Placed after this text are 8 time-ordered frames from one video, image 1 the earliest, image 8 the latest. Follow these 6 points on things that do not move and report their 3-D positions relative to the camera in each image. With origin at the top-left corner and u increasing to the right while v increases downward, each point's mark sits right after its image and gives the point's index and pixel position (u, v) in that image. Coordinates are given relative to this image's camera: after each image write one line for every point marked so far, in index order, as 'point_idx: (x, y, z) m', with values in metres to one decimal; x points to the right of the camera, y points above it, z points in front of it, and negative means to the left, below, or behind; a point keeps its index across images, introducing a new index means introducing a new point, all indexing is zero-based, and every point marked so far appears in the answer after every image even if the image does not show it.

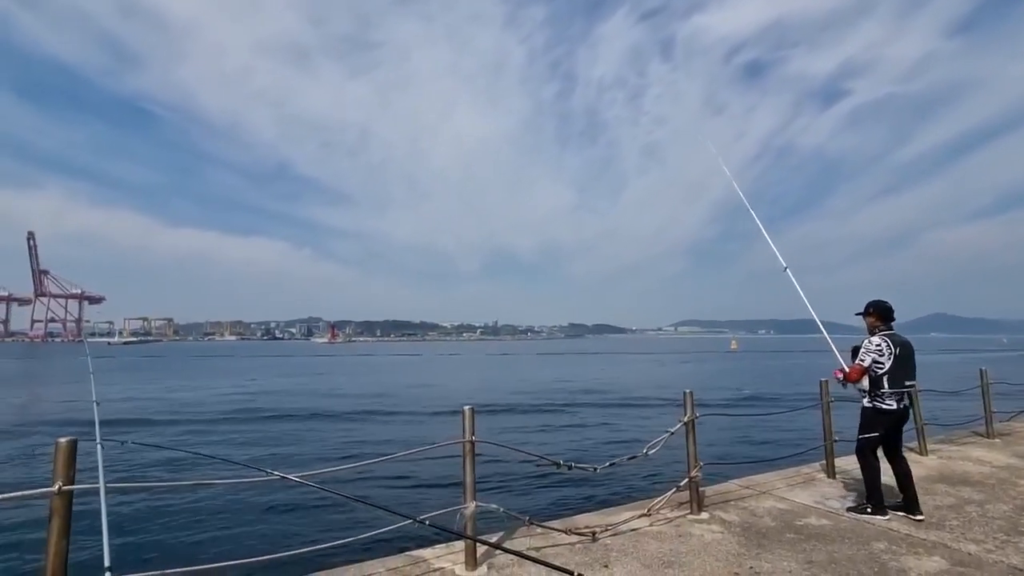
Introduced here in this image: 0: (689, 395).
0: (+1.7, -1.0, +4.8) m
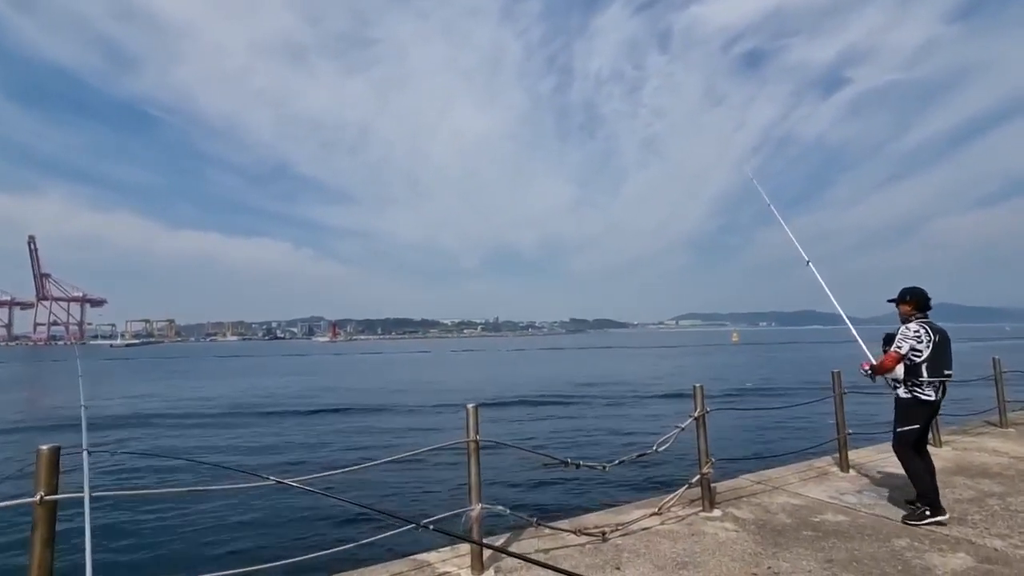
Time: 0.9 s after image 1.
0: (+1.7, -0.9, +4.6) m
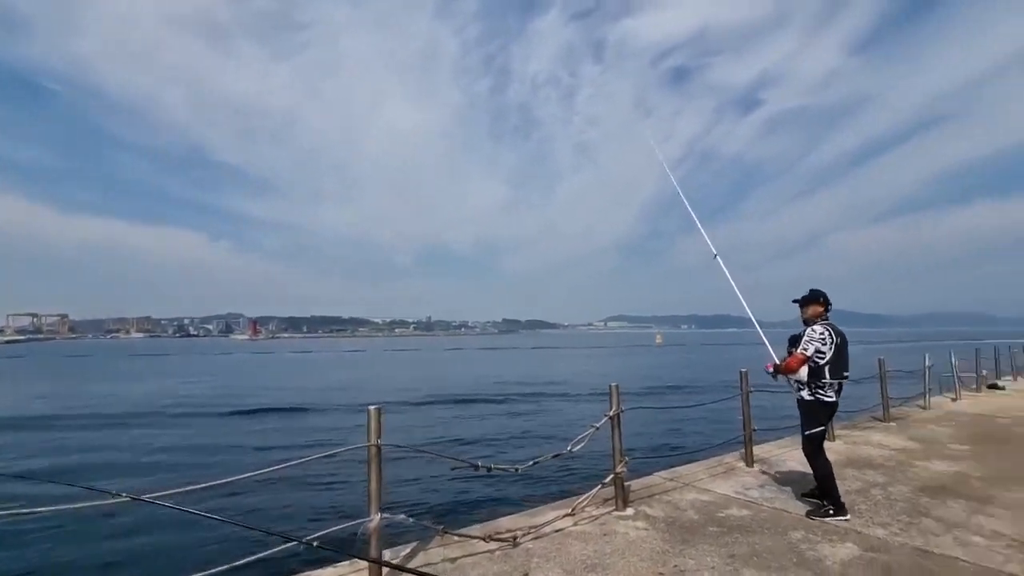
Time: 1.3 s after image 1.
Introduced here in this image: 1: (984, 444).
0: (+0.9, -0.9, +4.6) m
1: (+6.8, -2.3, +7.2) m
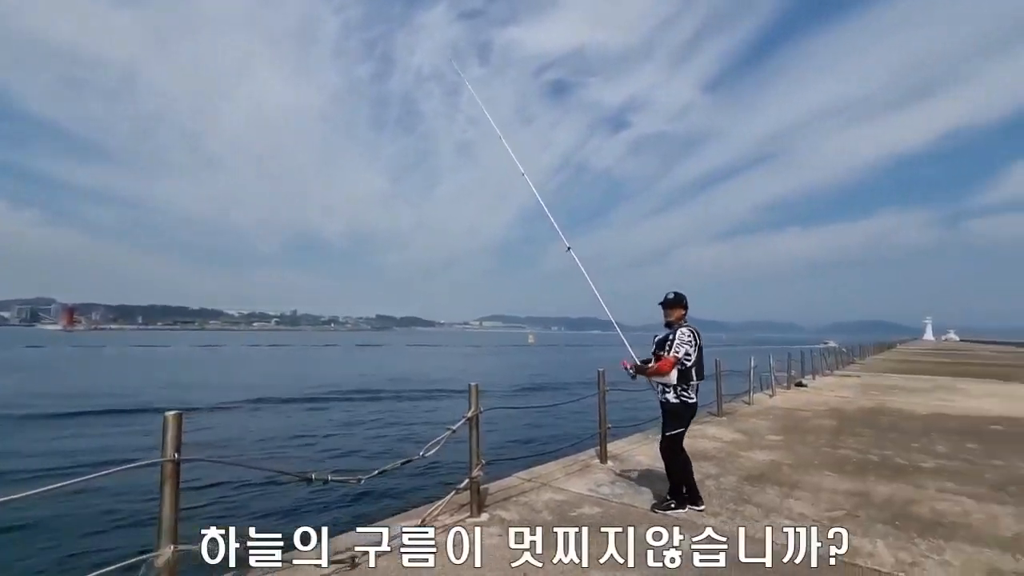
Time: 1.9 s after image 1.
0: (-0.3, -0.9, +4.4) m
1: (+4.7, -2.4, +8.3) m
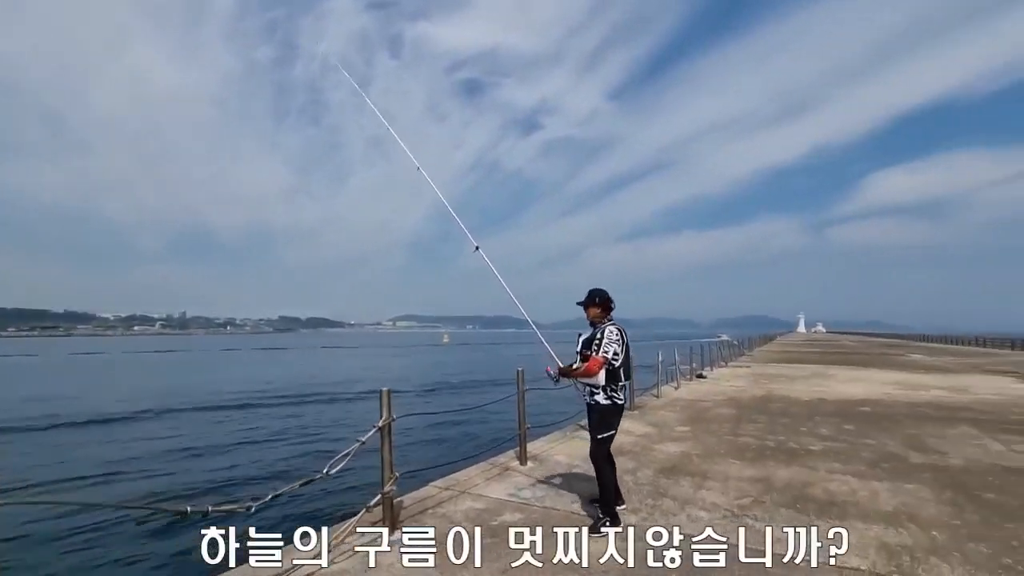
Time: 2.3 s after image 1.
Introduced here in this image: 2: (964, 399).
0: (-1.0, -0.8, +4.0) m
1: (+3.3, -2.4, +8.7) m
2: (+10.9, -2.7, +12.0) m
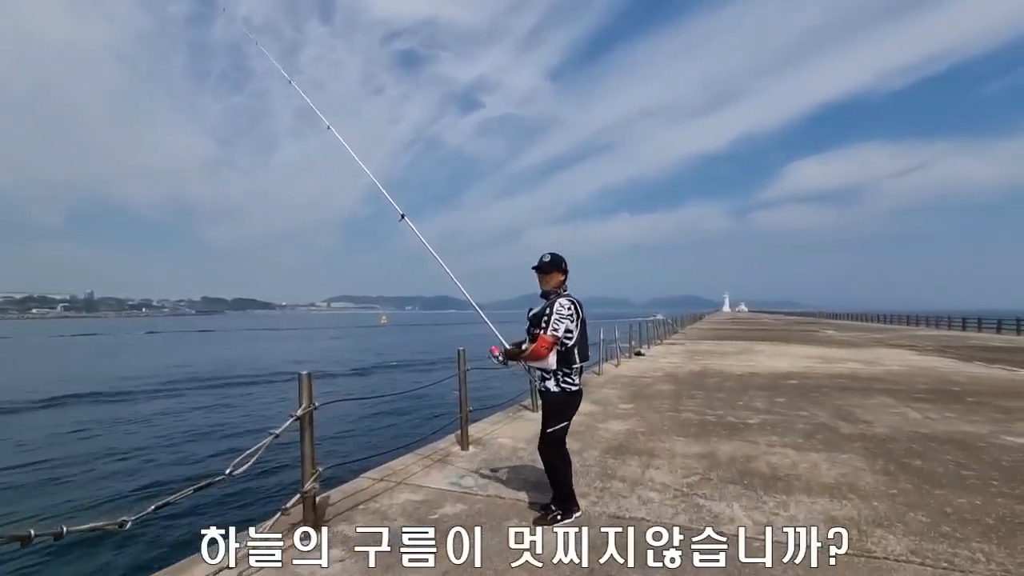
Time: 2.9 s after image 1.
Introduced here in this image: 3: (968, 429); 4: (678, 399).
0: (-1.4, -0.6, +3.5) m
1: (+2.2, -2.0, +8.7) m
2: (+9.5, -2.1, +12.9) m
3: (+6.0, -1.8, +6.5) m
4: (+3.0, -2.0, +9.1) m
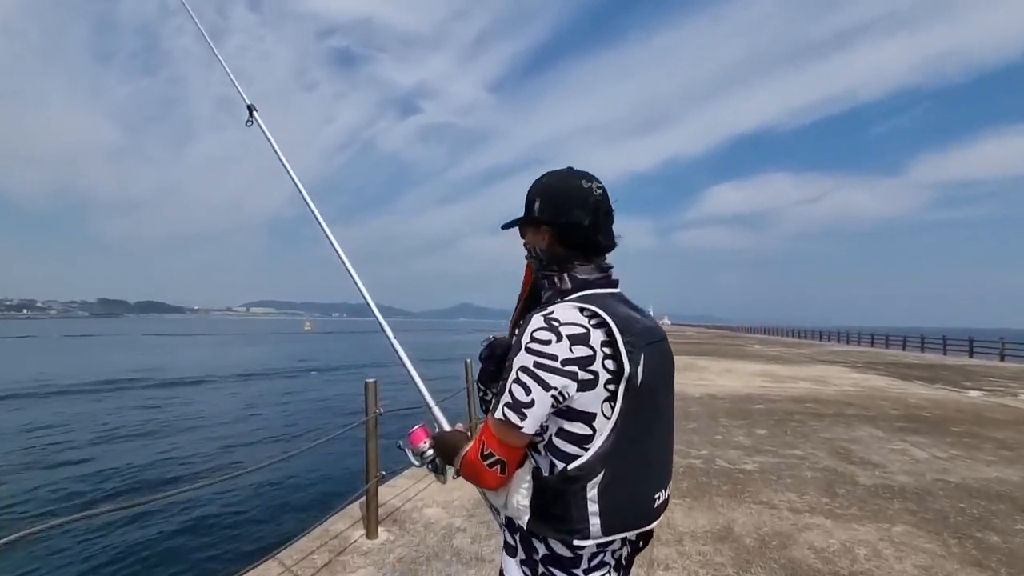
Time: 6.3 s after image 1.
0: (-1.6, -0.6, +1.4) m
1: (+1.3, -2.1, +7.1) m
2: (+7.9, -2.5, +12.2) m
3: (+5.3, -2.0, +5.5) m
4: (+2.0, -2.2, +7.6) m
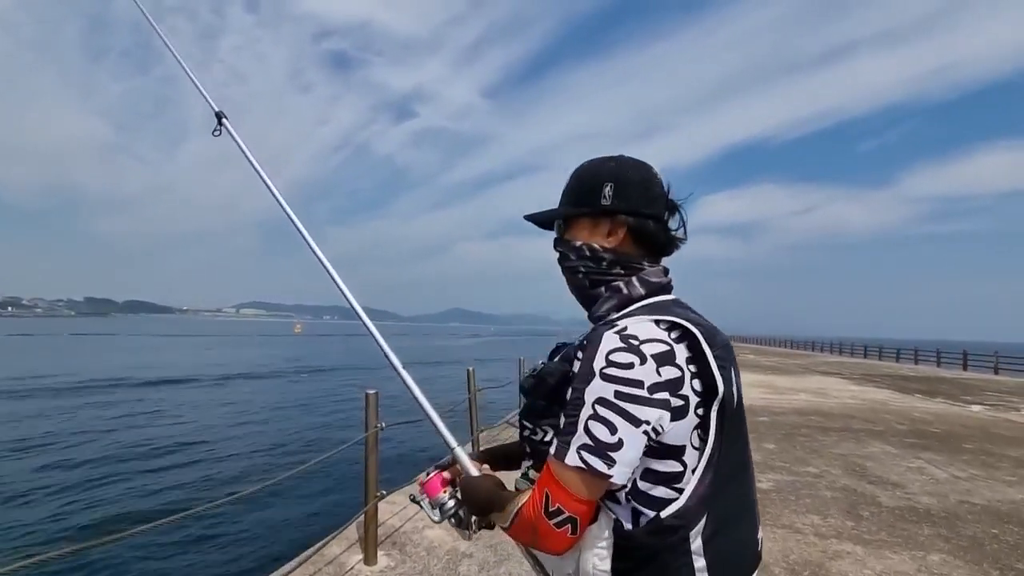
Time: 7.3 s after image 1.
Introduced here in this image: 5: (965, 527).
0: (-1.5, -0.5, +1.1) m
1: (+1.3, -2.2, +6.8) m
2: (+7.8, -2.8, +12.0) m
3: (+5.3, -2.2, +5.2) m
4: (+2.0, -2.3, +7.3) m
5: (+3.9, -2.1, +4.3) m
